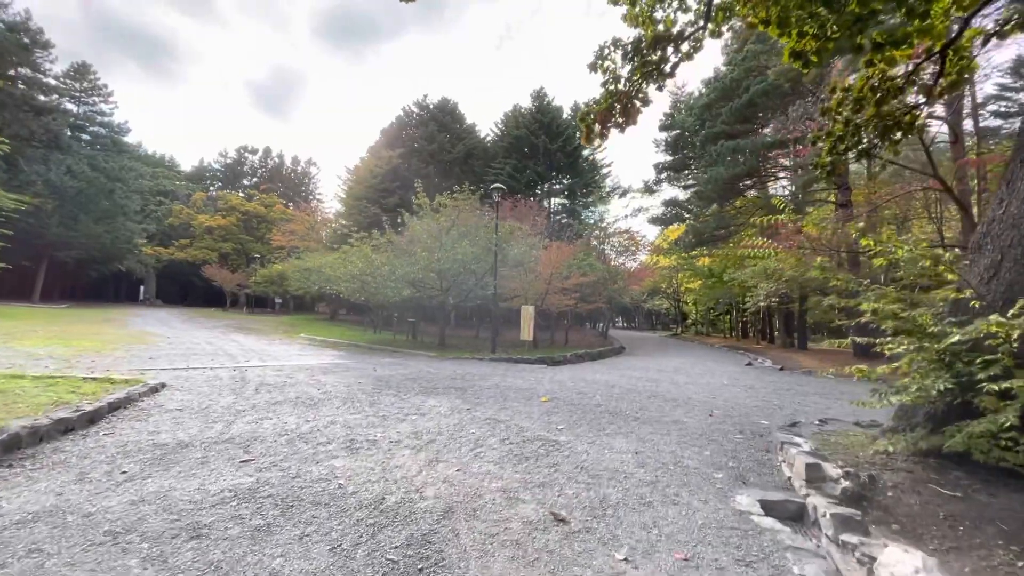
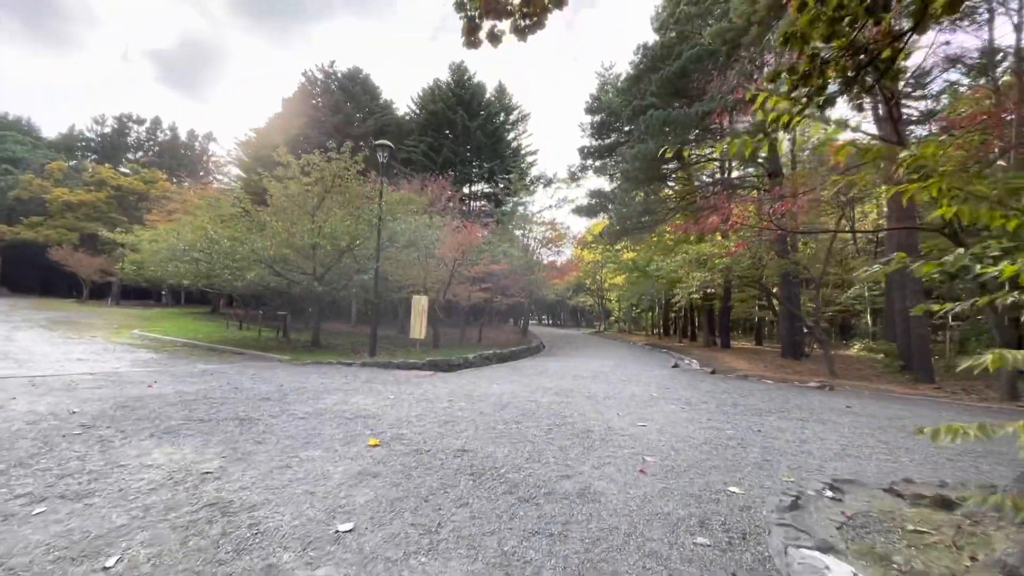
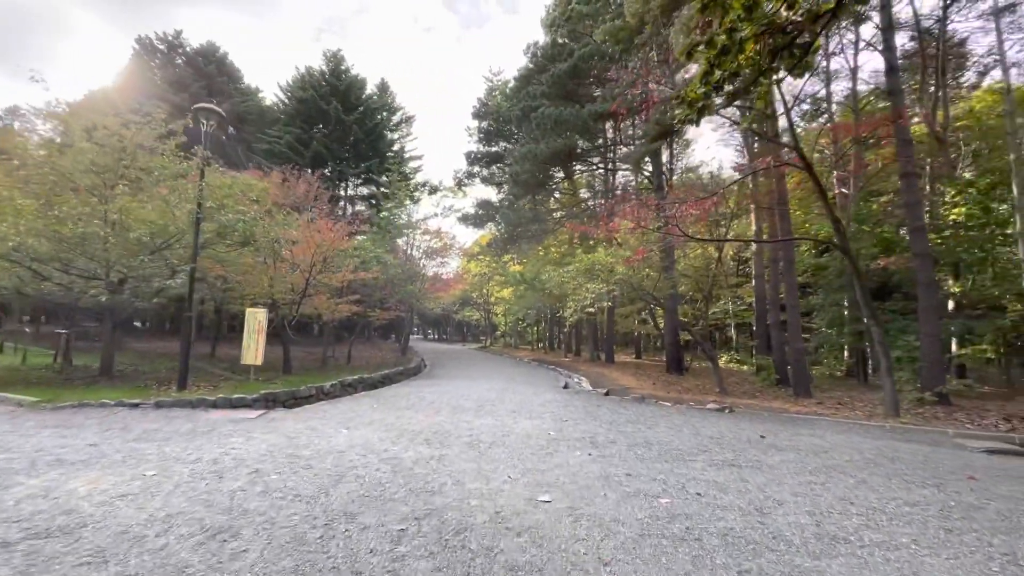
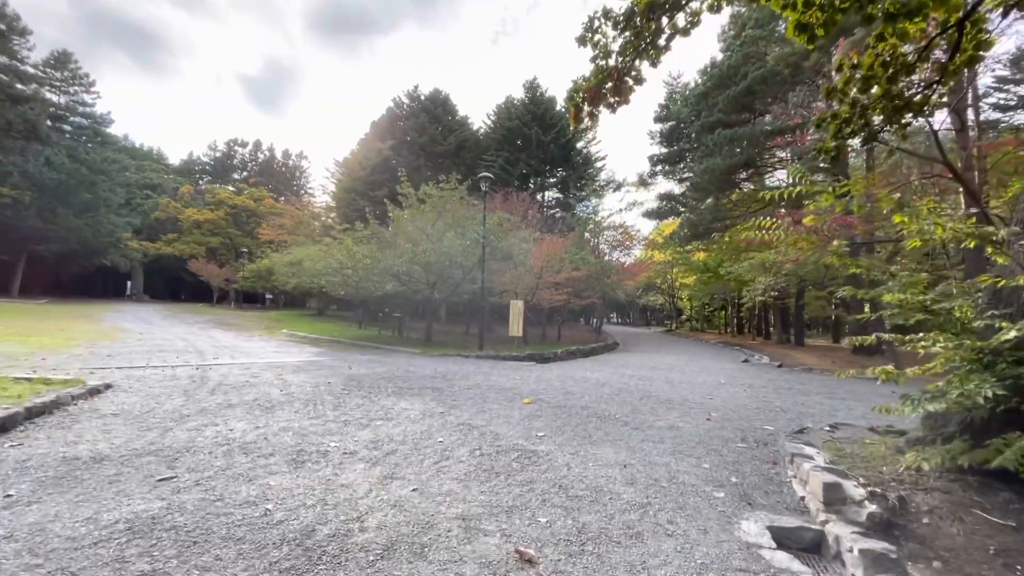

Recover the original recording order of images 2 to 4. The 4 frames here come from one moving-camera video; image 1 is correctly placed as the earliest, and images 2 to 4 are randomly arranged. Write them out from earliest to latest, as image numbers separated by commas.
4, 2, 3
